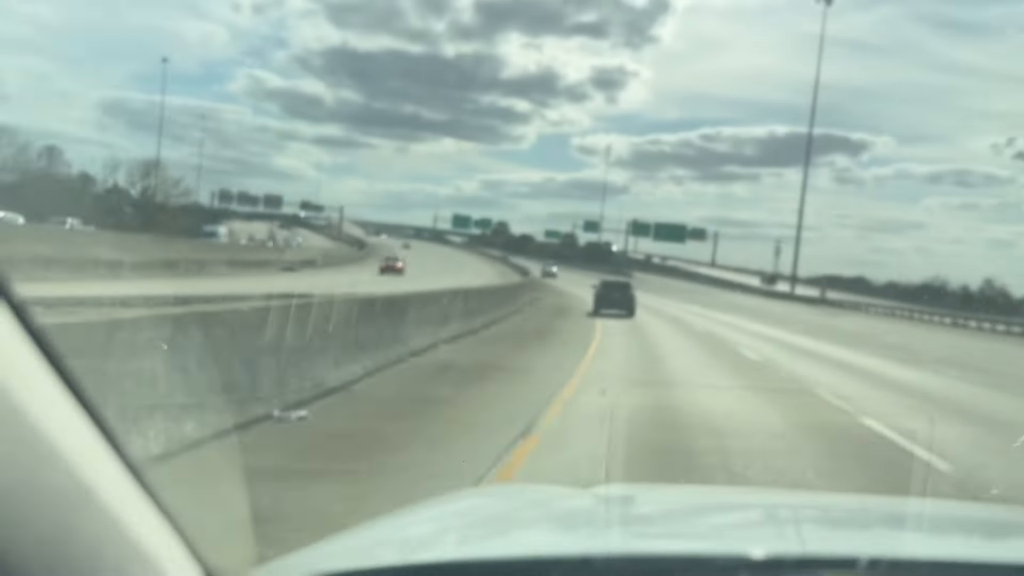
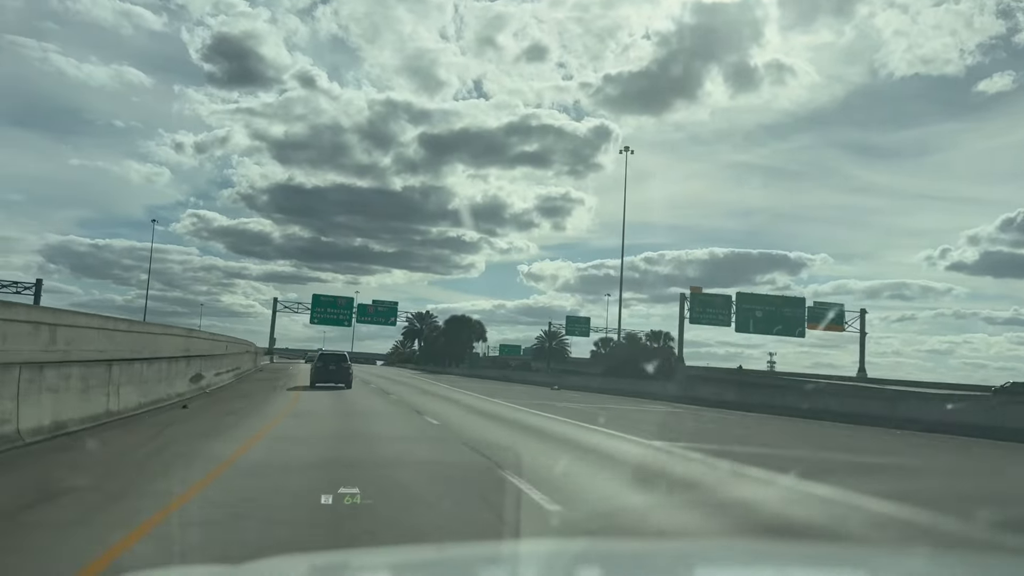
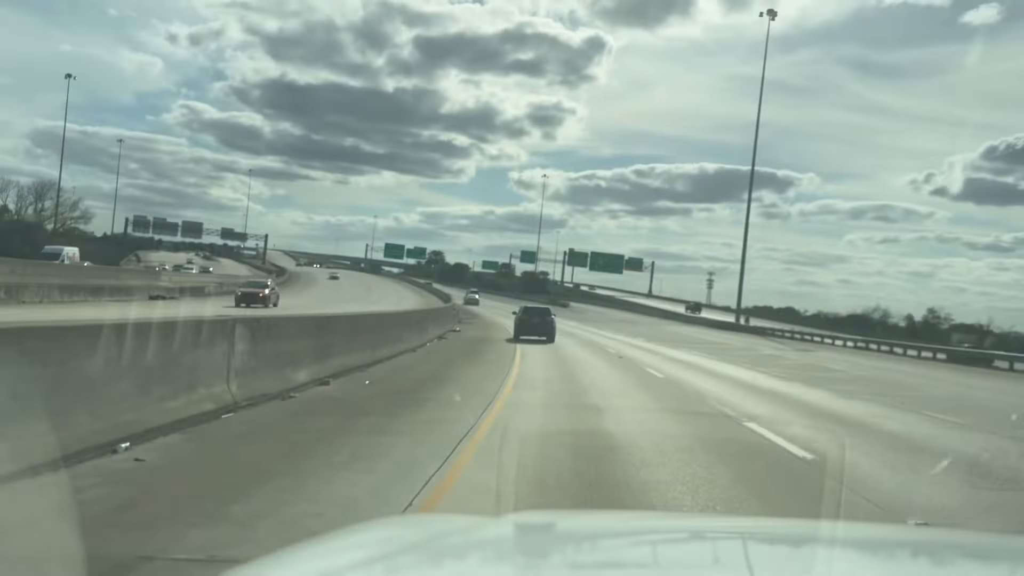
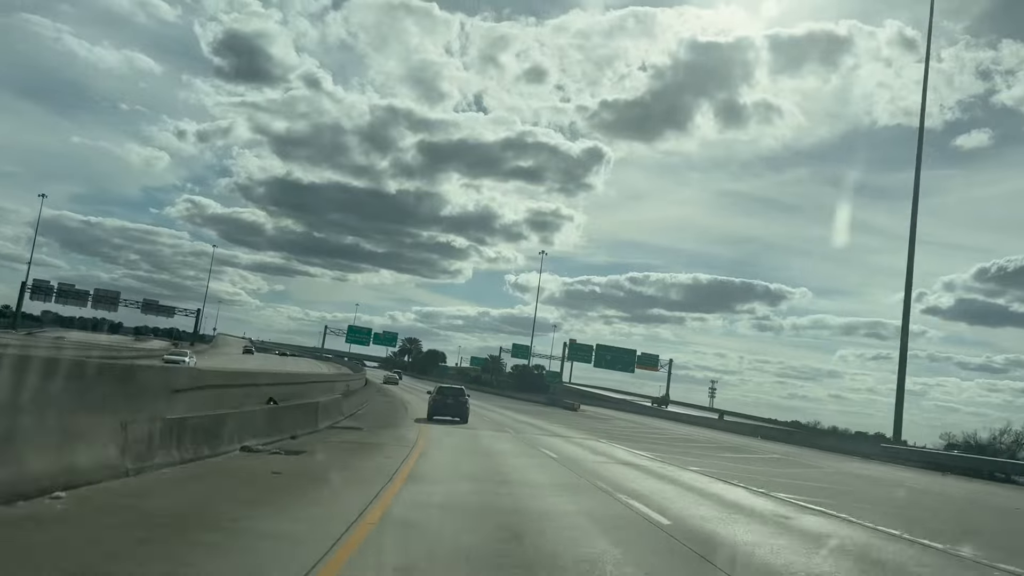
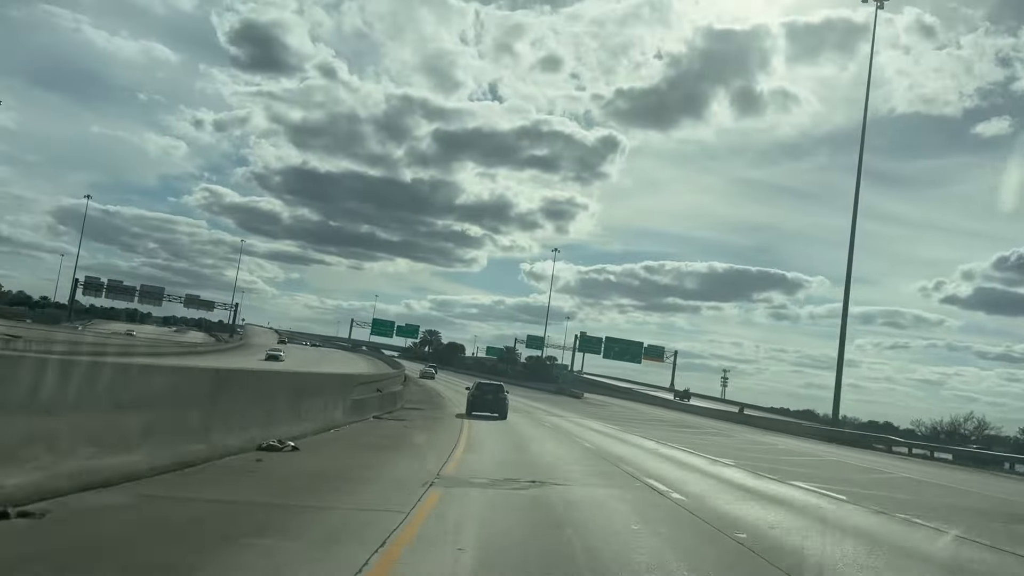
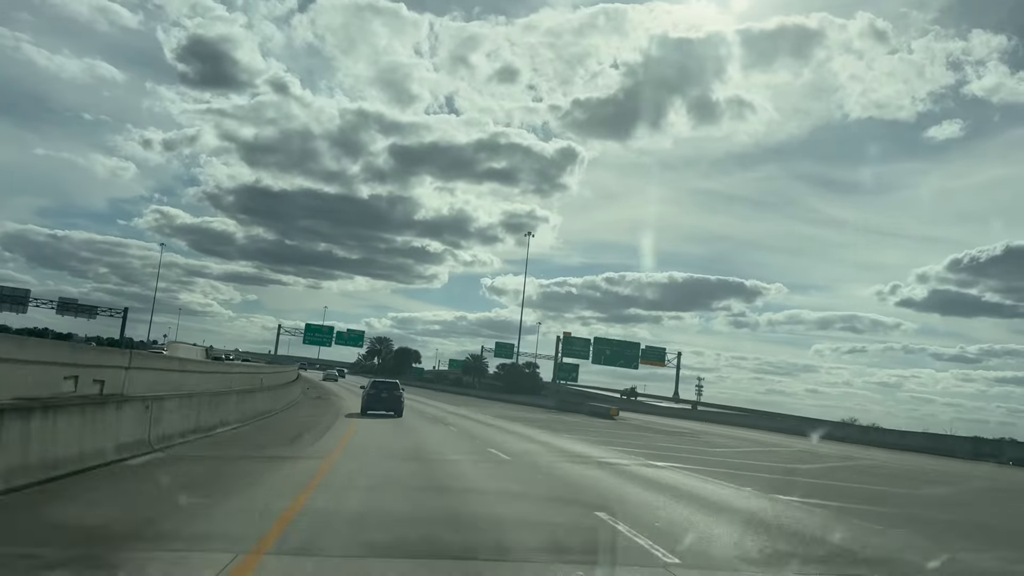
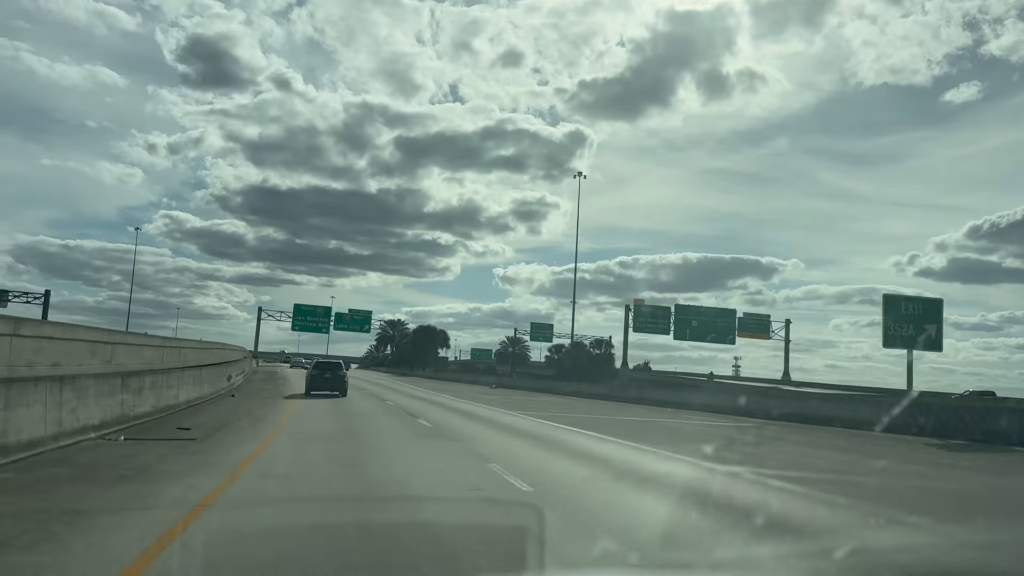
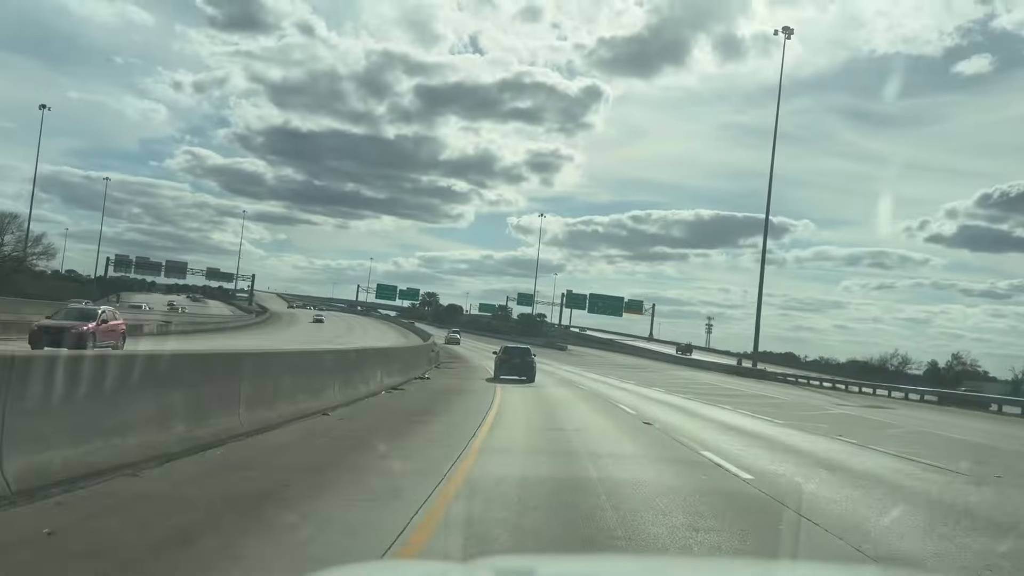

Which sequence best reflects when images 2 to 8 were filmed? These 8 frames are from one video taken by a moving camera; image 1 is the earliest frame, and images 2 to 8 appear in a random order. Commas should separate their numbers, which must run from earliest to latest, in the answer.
3, 8, 5, 4, 6, 7, 2
